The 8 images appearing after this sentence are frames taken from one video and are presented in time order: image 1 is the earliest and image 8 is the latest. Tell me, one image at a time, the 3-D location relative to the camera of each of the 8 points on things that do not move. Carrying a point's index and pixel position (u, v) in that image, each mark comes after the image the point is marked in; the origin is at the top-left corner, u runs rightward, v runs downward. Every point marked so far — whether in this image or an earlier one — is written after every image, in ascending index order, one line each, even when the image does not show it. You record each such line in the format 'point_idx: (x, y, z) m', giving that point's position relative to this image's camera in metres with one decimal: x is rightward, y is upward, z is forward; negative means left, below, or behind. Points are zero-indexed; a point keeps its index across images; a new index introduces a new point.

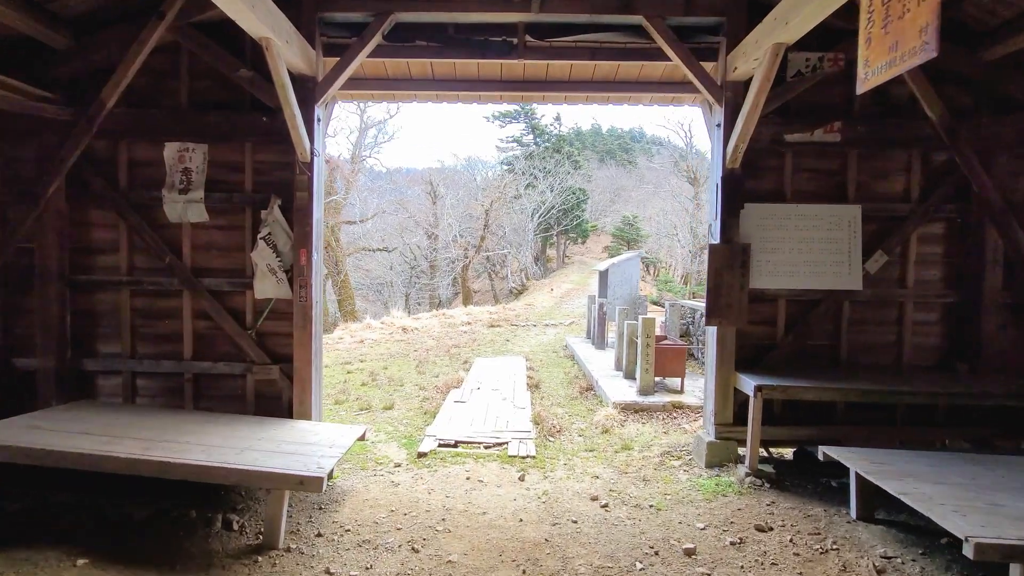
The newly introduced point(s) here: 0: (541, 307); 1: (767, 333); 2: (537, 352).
0: (+1.1, -0.8, +18.5) m
1: (+2.4, -0.4, +4.6) m
2: (+0.6, -1.4, +11.2) m
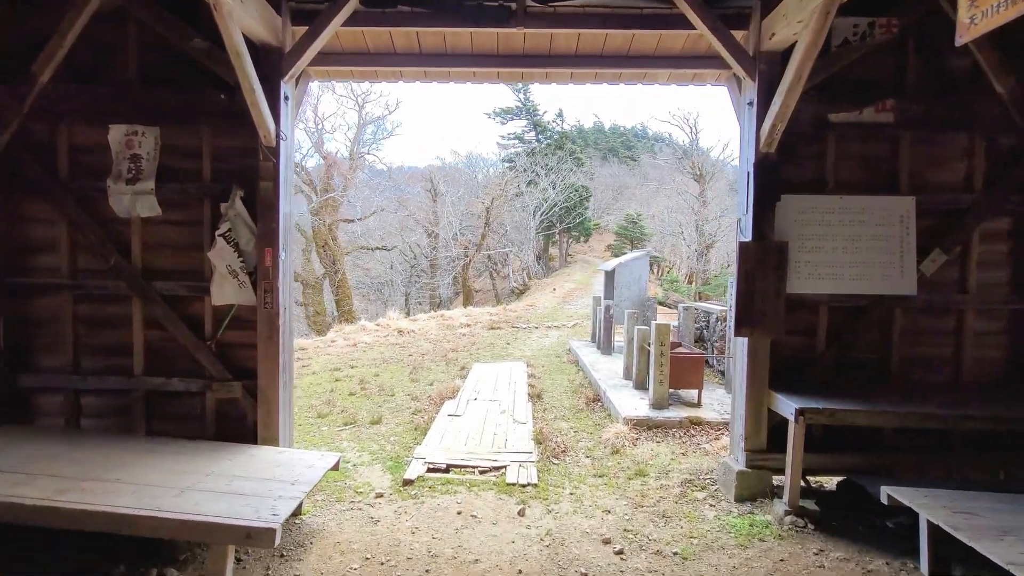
0: (+1.1, -0.8, +17.9) m
1: (+2.4, -0.5, +4.0) m
2: (+0.6, -1.5, +10.6) m
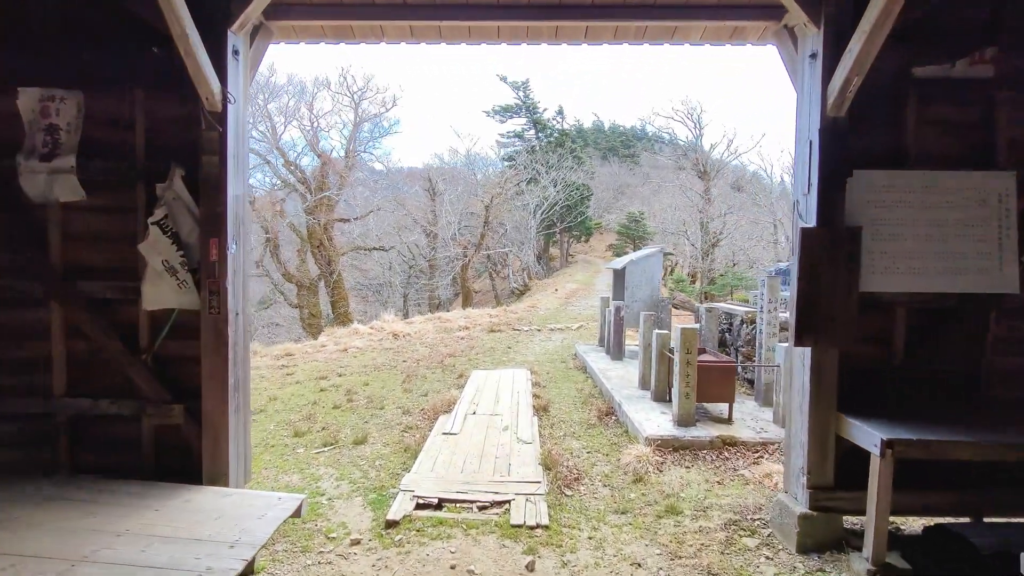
0: (+1.2, -0.8, +17.2) m
1: (+2.4, -0.4, +3.2) m
2: (+0.6, -1.5, +9.8) m
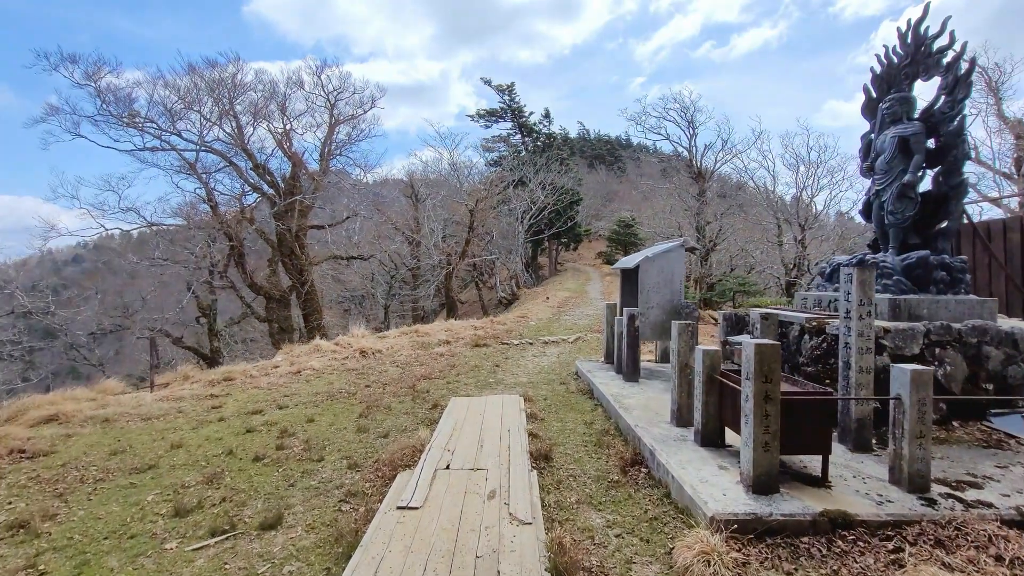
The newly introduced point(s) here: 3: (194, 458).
0: (+0.8, -1.0, +15.5) m
1: (+2.4, -0.4, +1.6) m
2: (+0.4, -1.6, +8.1) m
3: (-3.2, -1.7, +4.9) m
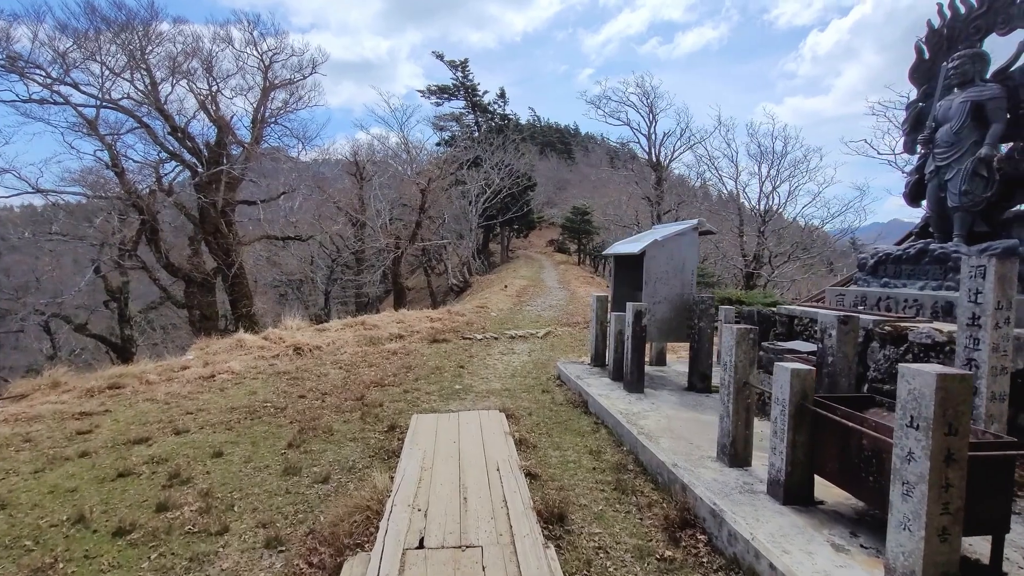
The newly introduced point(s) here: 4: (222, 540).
0: (-0.4, -0.7, +14.1) m
1: (+2.7, -0.4, +0.4) m
2: (0.0, -1.4, +6.7) m
3: (-3.2, -1.5, +3.2) m
4: (-1.8, -1.5, +3.1) m
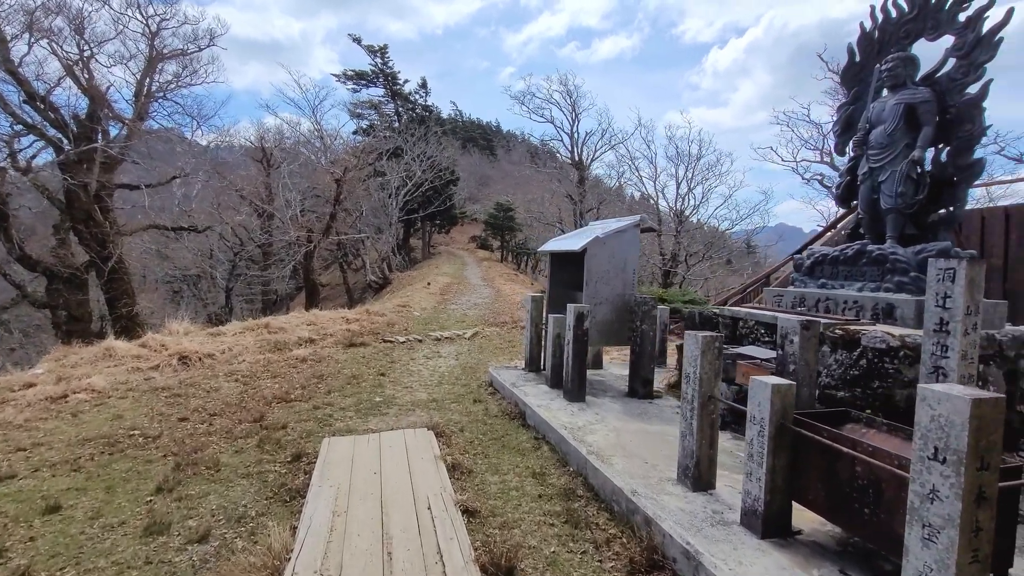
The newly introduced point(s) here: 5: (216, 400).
0: (-2.5, -0.6, +13.3) m
1: (+2.8, -0.5, +0.3) m
2: (-0.8, -1.4, +6.1) m
3: (-3.5, -1.6, +2.0) m
4: (-2.1, -1.6, +2.2) m
5: (-3.5, -1.3, +5.7) m
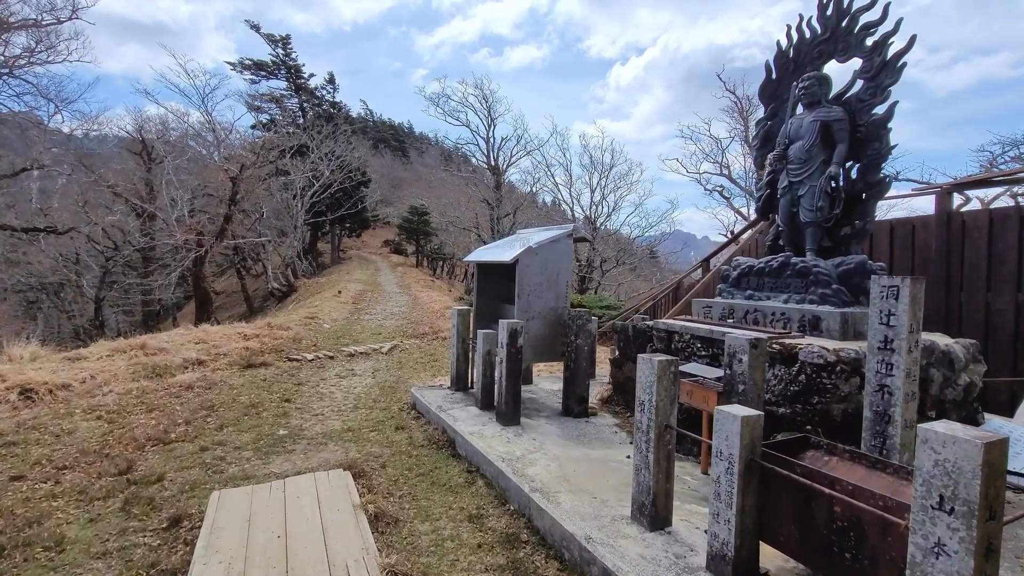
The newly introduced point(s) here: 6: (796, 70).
0: (-4.5, -0.8, +12.2) m
1: (+2.9, -0.5, +0.3) m
2: (-1.7, -1.6, +5.4) m
3: (-3.6, -1.7, +1.0) m
4: (-2.2, -1.7, +1.3) m
5: (-4.2, -1.5, +4.6) m
6: (+3.1, +2.4, +5.4) m
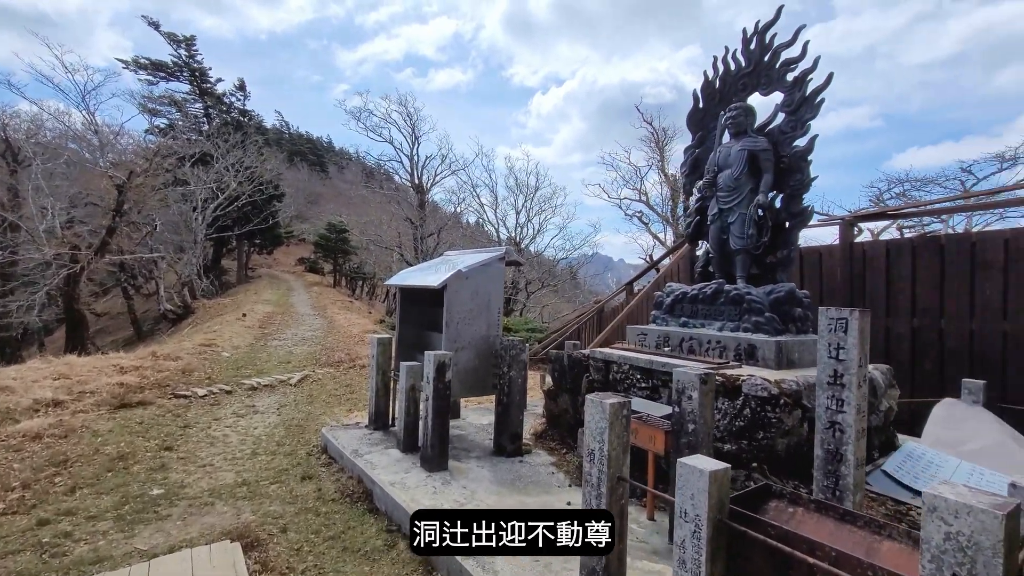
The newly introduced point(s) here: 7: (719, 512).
0: (-6.2, -1.4, +10.9) m
1: (+2.9, -0.6, +0.3) m
2: (-2.4, -1.8, +4.6) m
3: (-3.6, -1.8, -0.1) m
4: (-2.3, -1.8, +0.5) m
5: (-4.8, -1.7, +3.5) m
6: (+2.4, +2.1, +5.5) m
7: (+0.9, -1.0, +2.1) m
